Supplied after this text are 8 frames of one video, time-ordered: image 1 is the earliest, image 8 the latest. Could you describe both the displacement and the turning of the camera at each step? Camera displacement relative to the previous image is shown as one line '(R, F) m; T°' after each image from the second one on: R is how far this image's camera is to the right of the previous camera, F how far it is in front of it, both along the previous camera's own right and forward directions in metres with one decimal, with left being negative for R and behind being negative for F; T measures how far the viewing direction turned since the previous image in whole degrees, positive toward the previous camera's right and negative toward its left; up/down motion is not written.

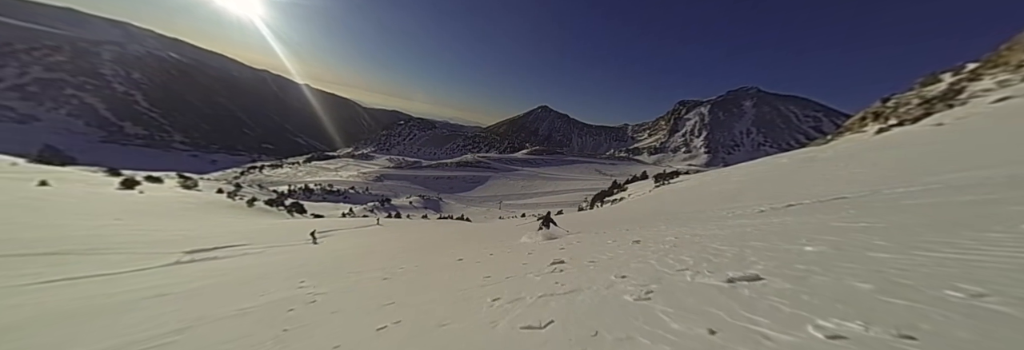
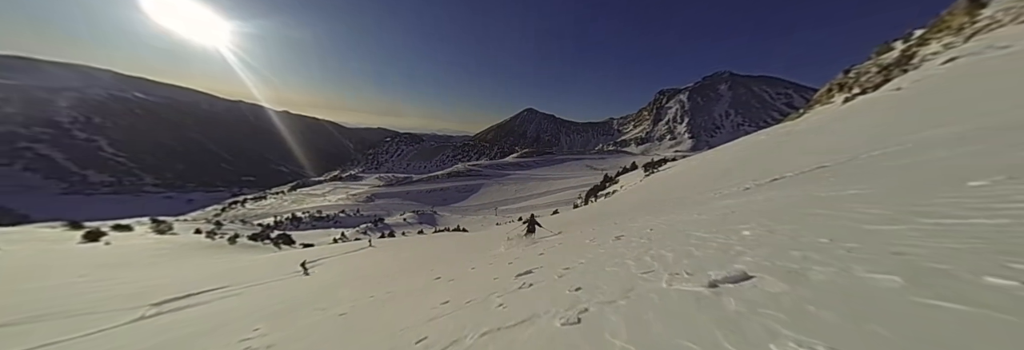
(+0.2, +0.2) m; +2°
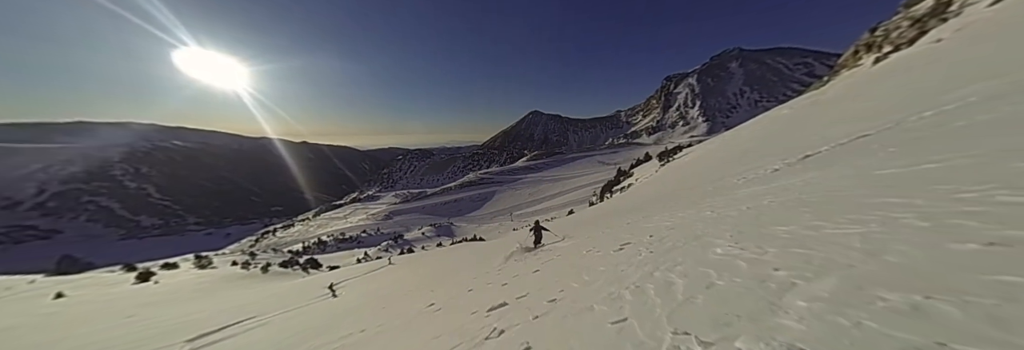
(+0.2, +0.3) m; -3°
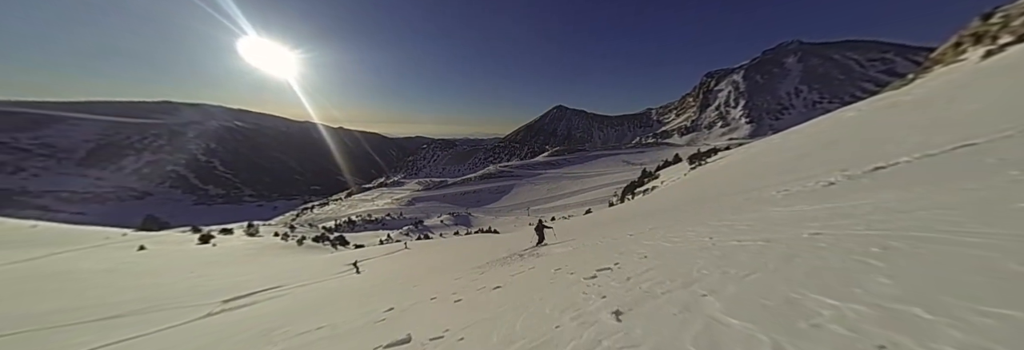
(+0.4, +0.4) m; -6°
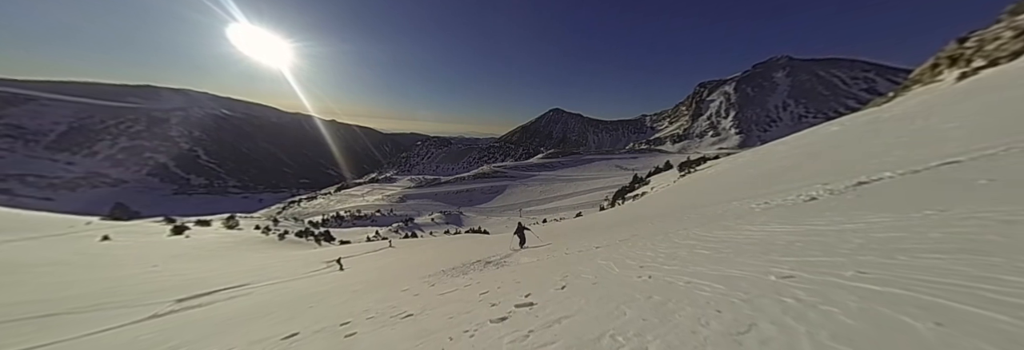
(+0.1, +0.3) m; +2°
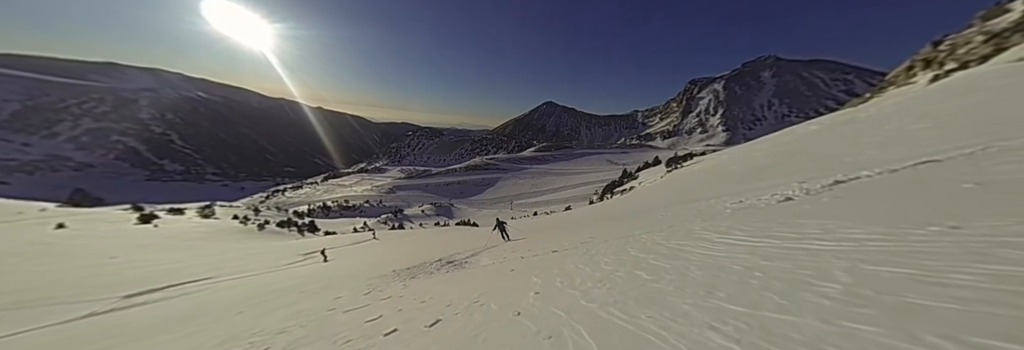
(0.0, +0.3) m; +2°
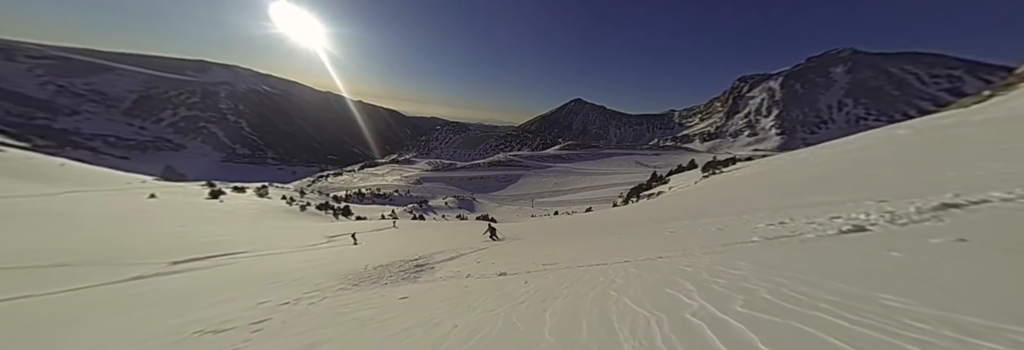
(+0.5, +0.5) m; -6°
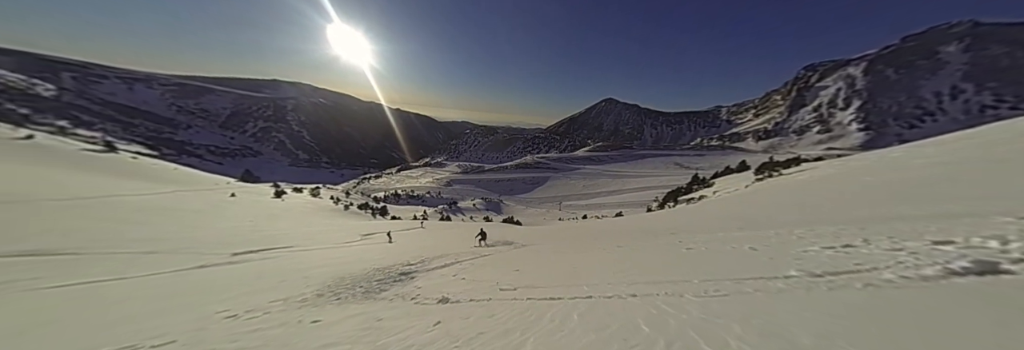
(+0.5, +0.4) m; -7°
